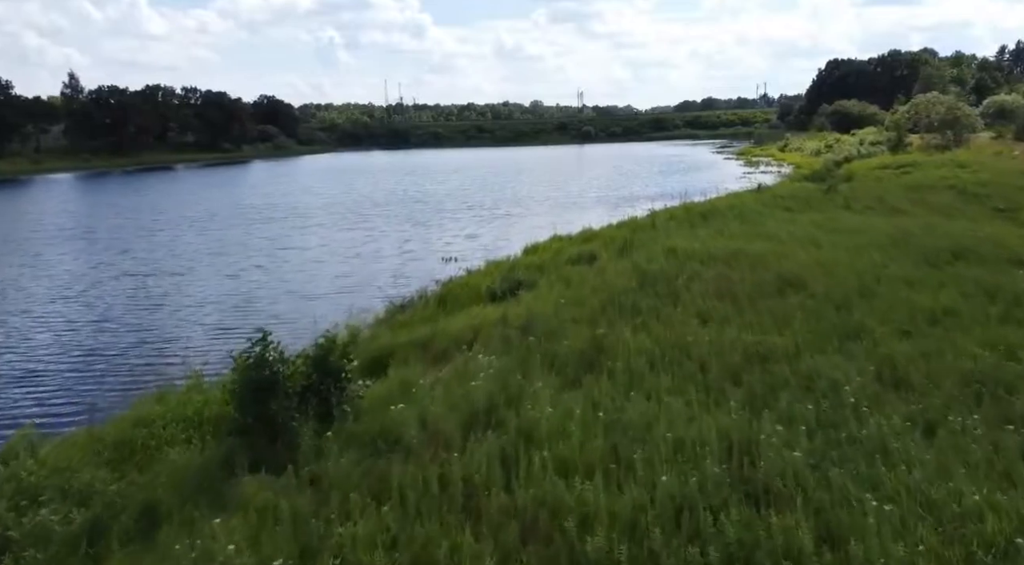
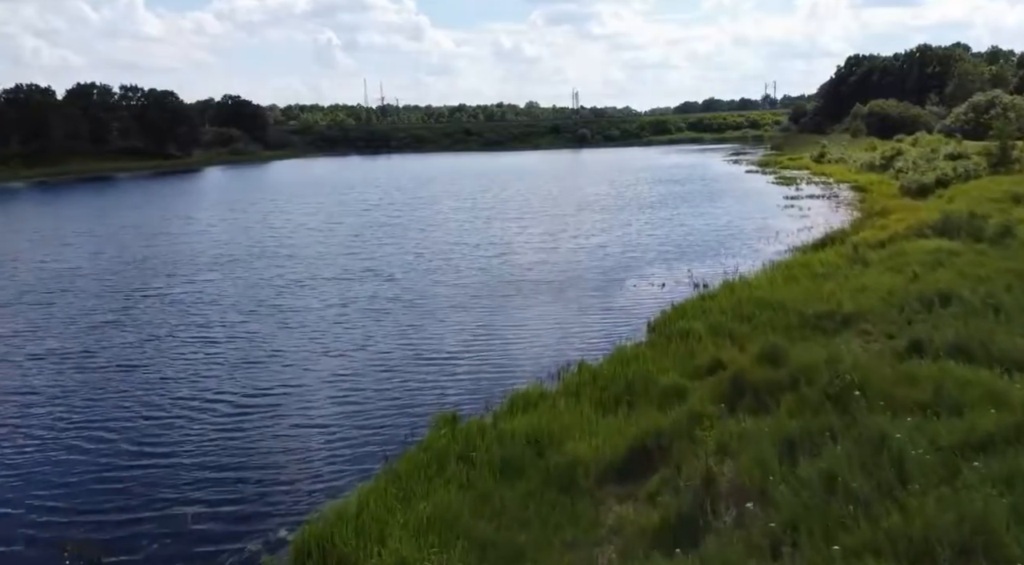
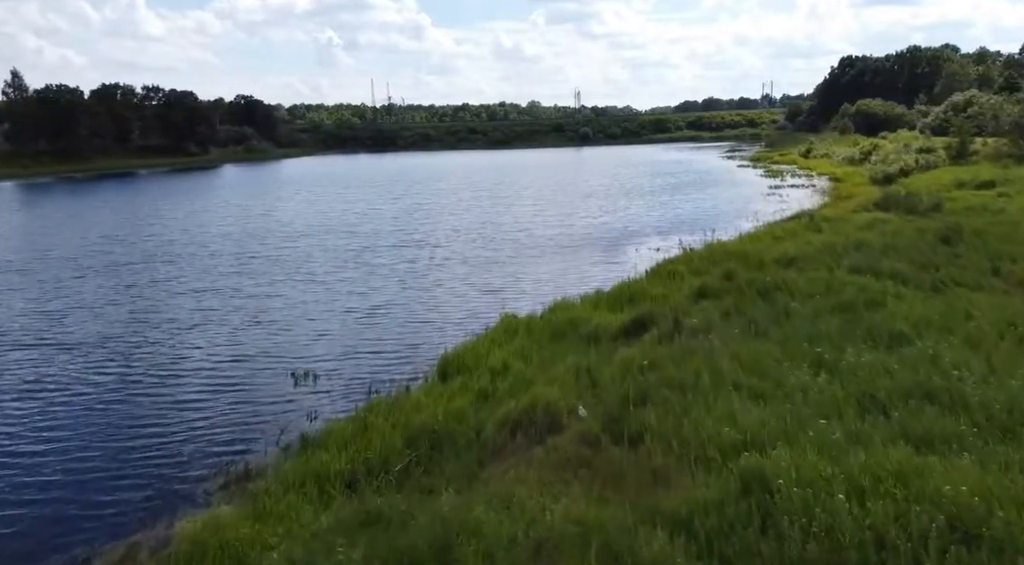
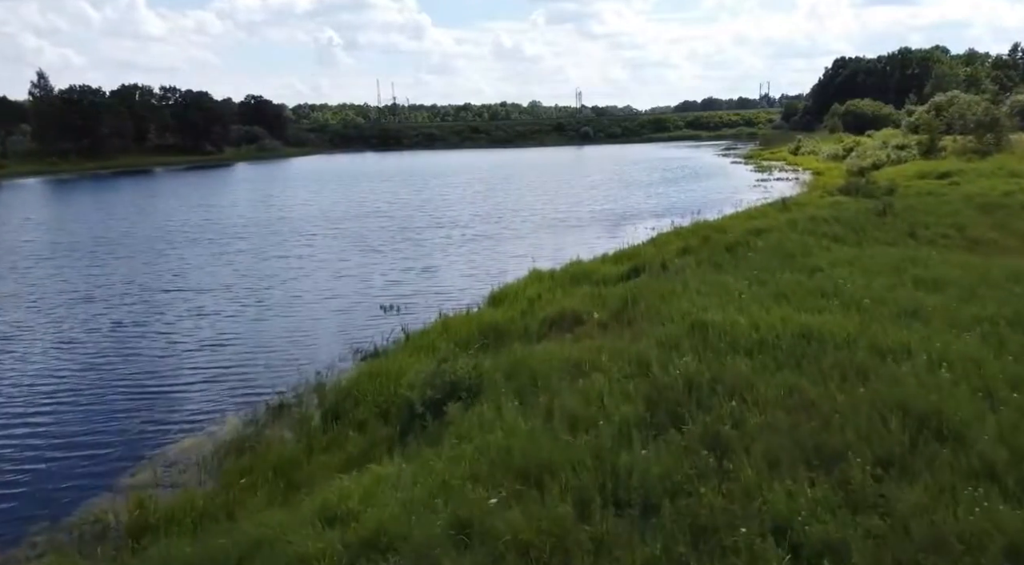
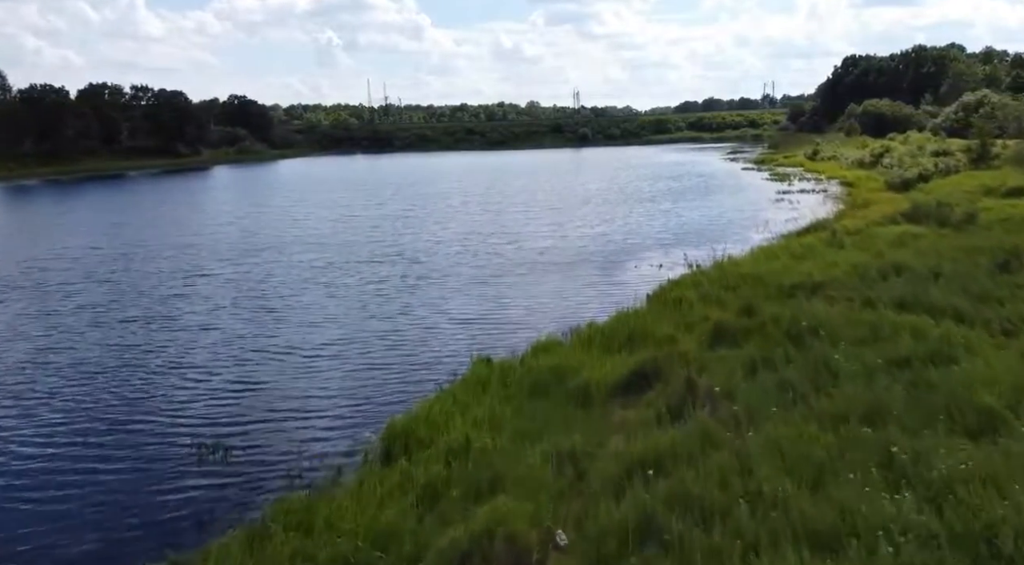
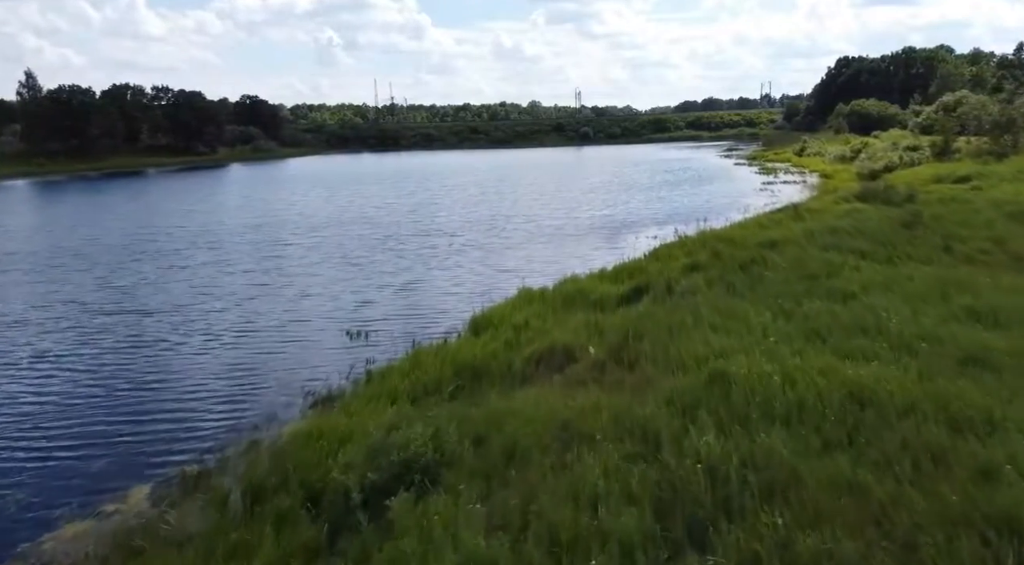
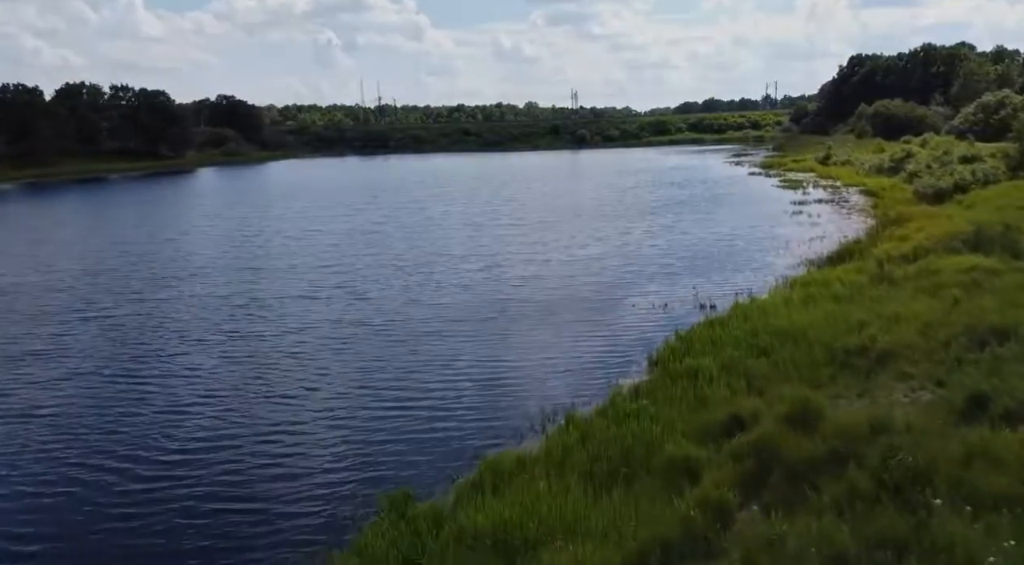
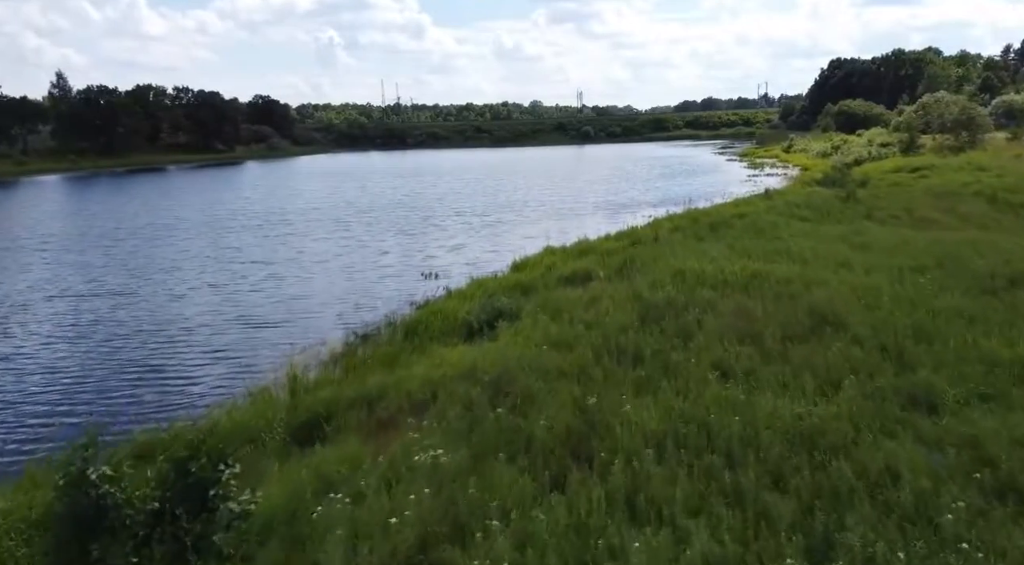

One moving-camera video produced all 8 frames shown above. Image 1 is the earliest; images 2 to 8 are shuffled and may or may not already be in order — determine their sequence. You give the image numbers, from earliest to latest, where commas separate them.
8, 4, 6, 3, 5, 2, 7
